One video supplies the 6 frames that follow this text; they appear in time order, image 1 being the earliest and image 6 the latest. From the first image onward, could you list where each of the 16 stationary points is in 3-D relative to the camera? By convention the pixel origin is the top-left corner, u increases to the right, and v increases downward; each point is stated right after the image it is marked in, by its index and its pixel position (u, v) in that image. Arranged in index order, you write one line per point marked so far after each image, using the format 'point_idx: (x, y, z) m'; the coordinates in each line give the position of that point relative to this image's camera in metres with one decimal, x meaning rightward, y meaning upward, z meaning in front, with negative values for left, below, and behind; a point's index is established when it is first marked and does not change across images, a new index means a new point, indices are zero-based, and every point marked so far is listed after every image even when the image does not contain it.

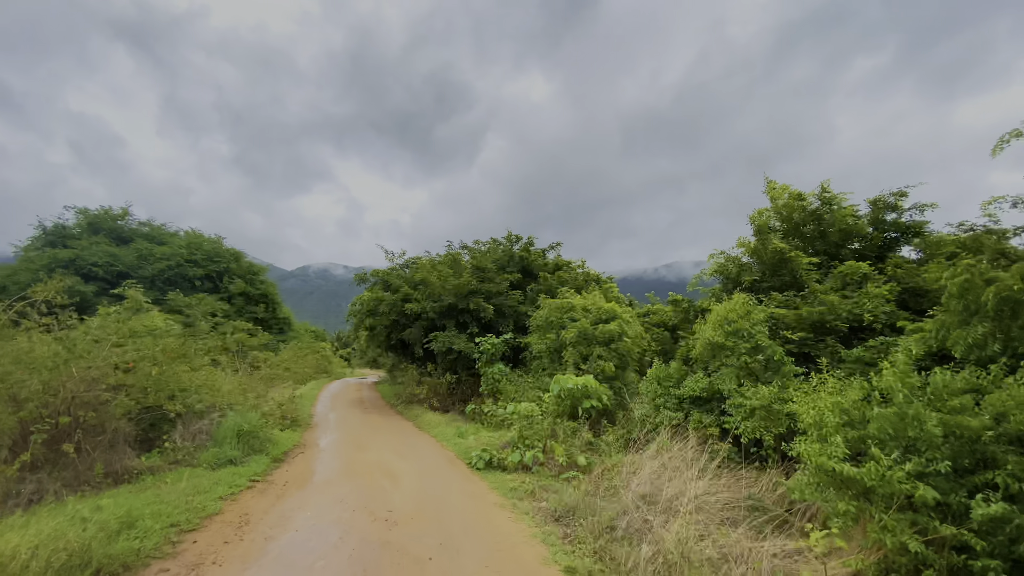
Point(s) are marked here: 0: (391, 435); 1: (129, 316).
0: (-3.0, -3.6, +11.2) m
1: (-6.6, -0.5, +7.8) m
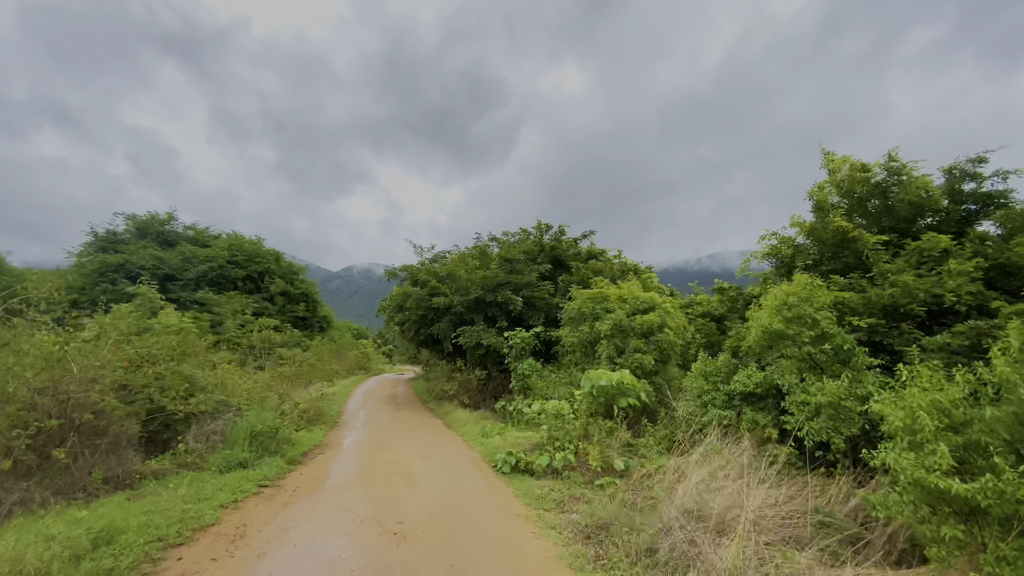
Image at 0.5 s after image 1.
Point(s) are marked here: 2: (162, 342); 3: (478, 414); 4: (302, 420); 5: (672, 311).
0: (-2.2, -3.4, +10.8) m
1: (-6.2, -0.5, +7.6) m
2: (-5.4, -0.8, +7.1) m
3: (-1.0, -3.5, +12.7) m
4: (-4.6, -2.9, +9.9) m
5: (+4.2, -0.6, +12.0) m
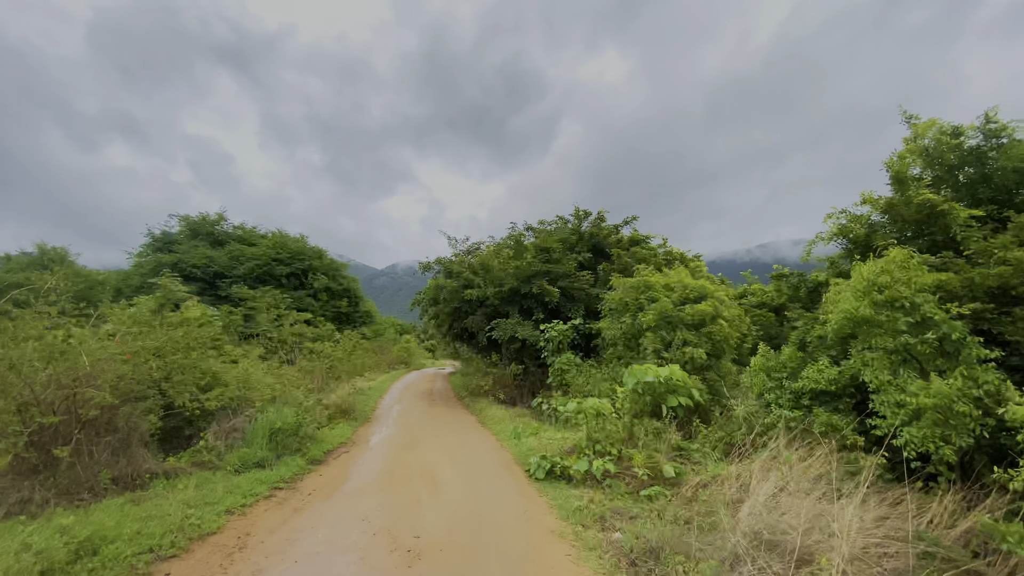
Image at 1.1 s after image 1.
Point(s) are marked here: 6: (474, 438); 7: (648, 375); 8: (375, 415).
0: (-1.4, -3.2, +10.2) m
1: (-5.7, -0.3, +7.4) m
2: (-5.0, -0.7, +6.8) m
3: (0.0, -3.2, +12.0) m
4: (-3.8, -2.7, +9.6) m
5: (+5.1, -0.3, +10.8) m
6: (-0.8, -3.1, +9.5) m
7: (+2.2, -1.4, +7.3) m
8: (-3.6, -3.4, +12.1) m
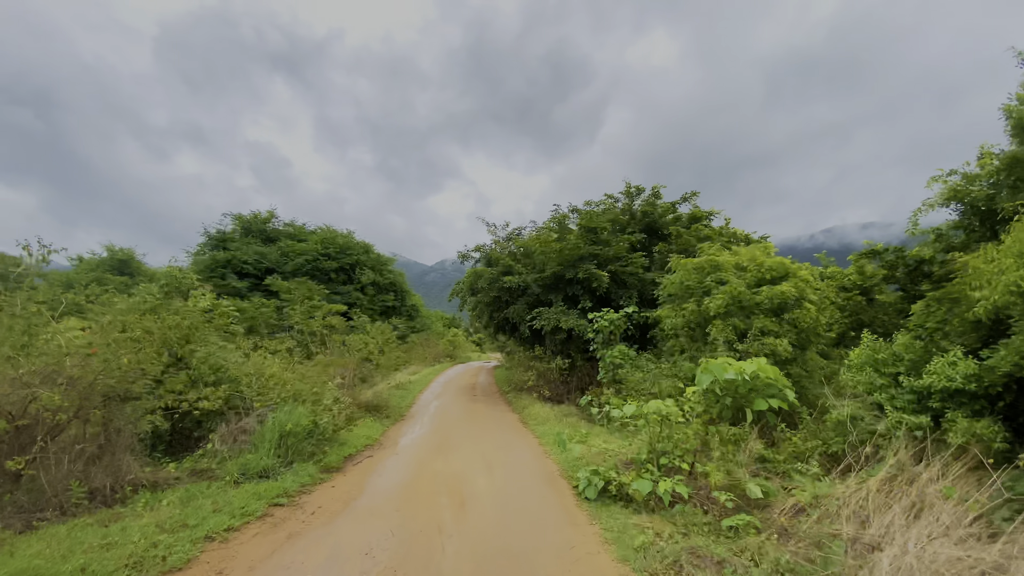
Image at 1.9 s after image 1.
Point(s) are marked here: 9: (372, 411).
0: (-0.5, -2.9, +9.2) m
1: (-5.1, -0.1, +6.7) m
2: (-4.4, -0.5, +6.1) m
3: (+1.1, -2.9, +10.8) m
4: (-2.9, -2.4, +8.8) m
5: (+6.0, +0.2, +9.1) m
6: (+0.1, -2.8, +8.4) m
7: (+2.7, -1.1, +5.8) m
8: (-2.5, -3.1, +11.3) m
9: (-3.1, -2.7, +10.1) m
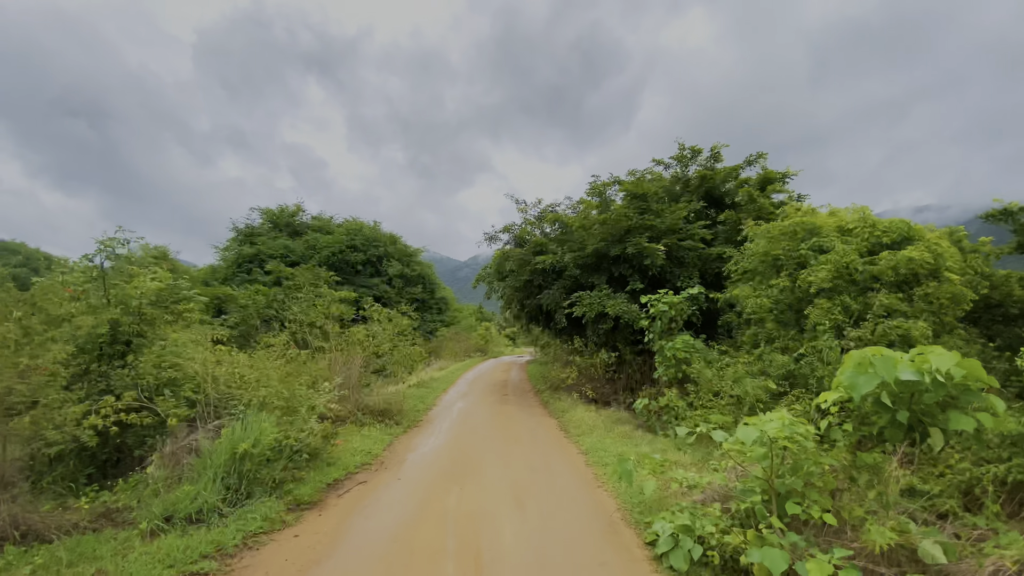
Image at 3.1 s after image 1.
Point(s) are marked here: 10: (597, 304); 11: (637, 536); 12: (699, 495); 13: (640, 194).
0: (+0.1, -2.5, +7.4) m
1: (-4.7, +0.1, +5.2) m
2: (-4.1, -0.2, +4.6) m
3: (+1.9, -2.4, +8.9) m
4: (-2.4, -2.1, +7.2) m
5: (+6.5, +0.7, +6.8) m
6: (+0.6, -2.4, +6.5) m
7: (+3.1, -0.7, +3.8) m
8: (-1.7, -2.7, +9.6) m
9: (-2.4, -2.4, +8.5) m
10: (+1.8, -0.3, +9.6) m
11: (+1.1, -2.2, +4.0) m
12: (+1.7, -1.9, +4.2) m
13: (+3.0, +2.2, +10.8) m
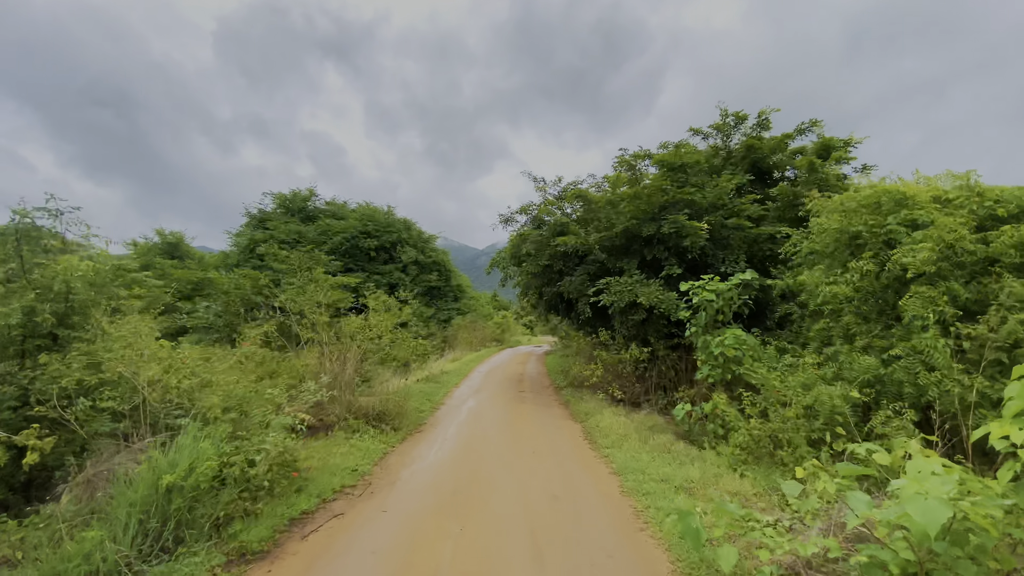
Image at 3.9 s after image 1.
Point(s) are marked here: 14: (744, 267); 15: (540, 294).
0: (+0.4, -2.3, +6.2) m
1: (-4.6, +0.3, +4.2) m
2: (-4.0, 0.0, +3.5) m
3: (+2.1, -2.2, +7.6) m
4: (-2.1, -1.9, +6.1) m
5: (+6.7, +0.8, +5.3) m
6: (+0.8, -2.2, +5.3) m
7: (+3.1, -0.5, +2.5) m
8: (-1.4, -2.4, +8.5) m
9: (-2.2, -2.1, +7.4) m
10: (+2.1, 0.0, +8.3) m
11: (+1.2, -2.0, +2.8) m
12: (+1.8, -1.8, +3.0) m
13: (+3.4, +2.5, +9.4) m
14: (+4.1, +0.4, +8.2) m
15: (+0.8, -0.2, +11.9) m
